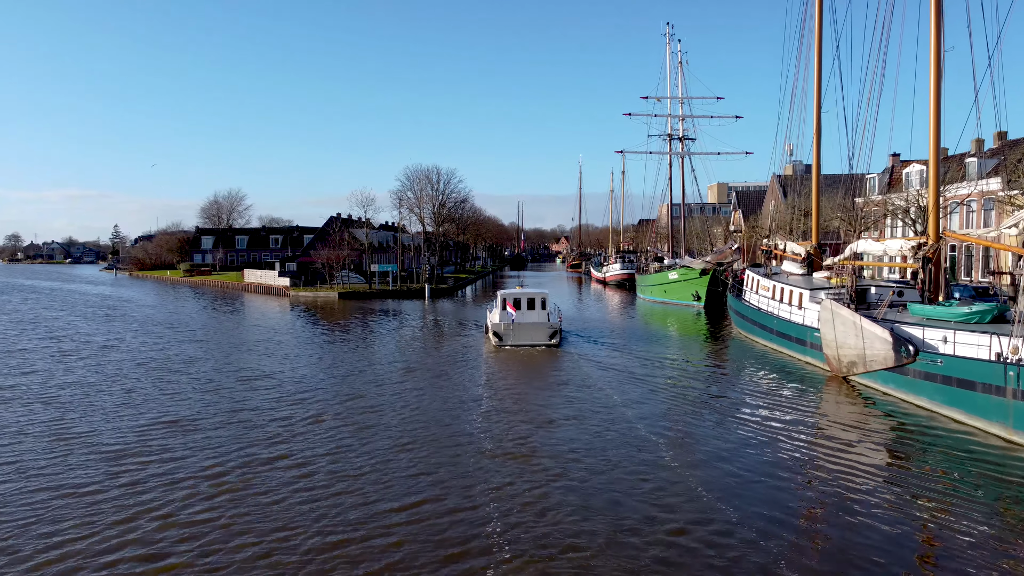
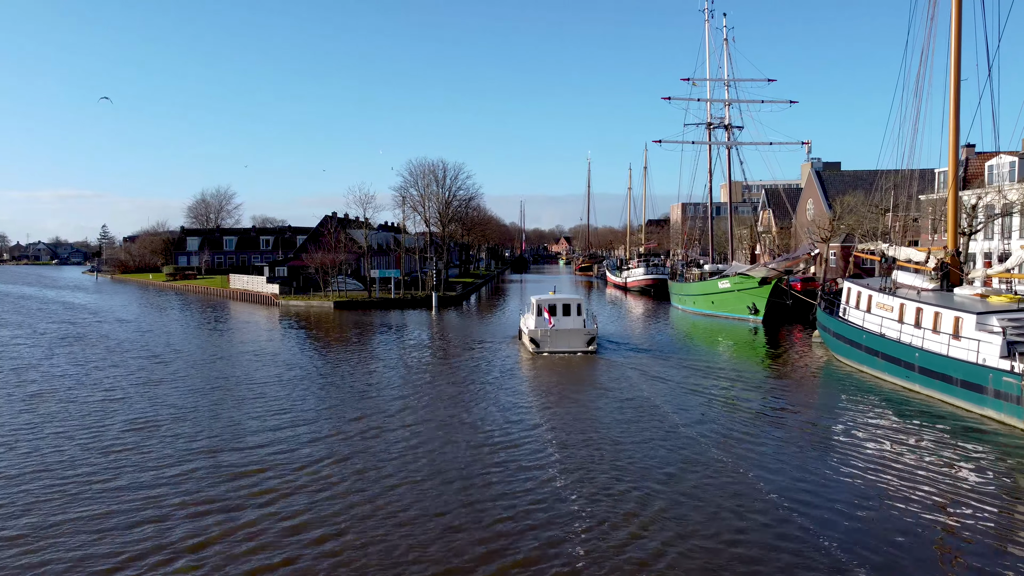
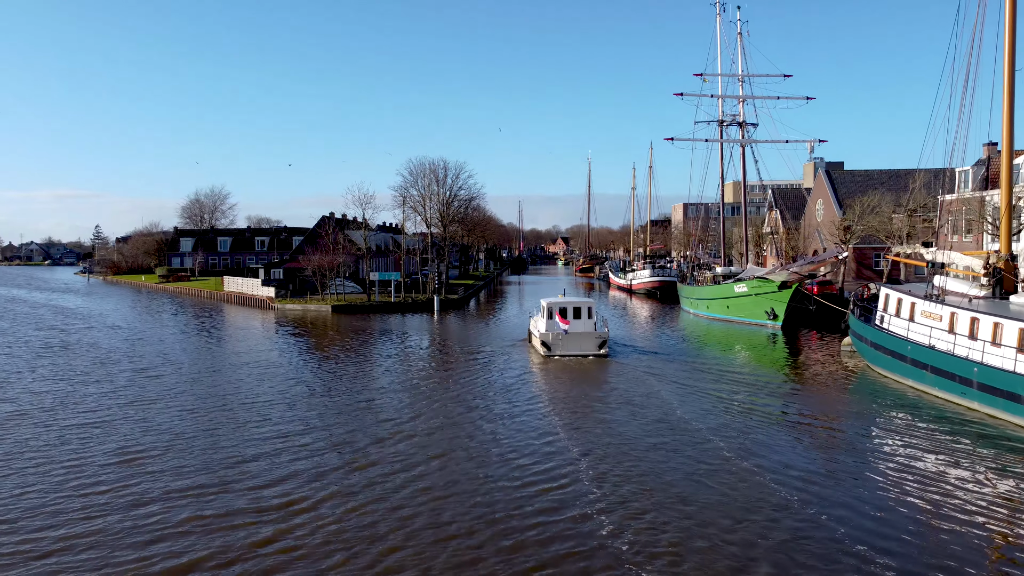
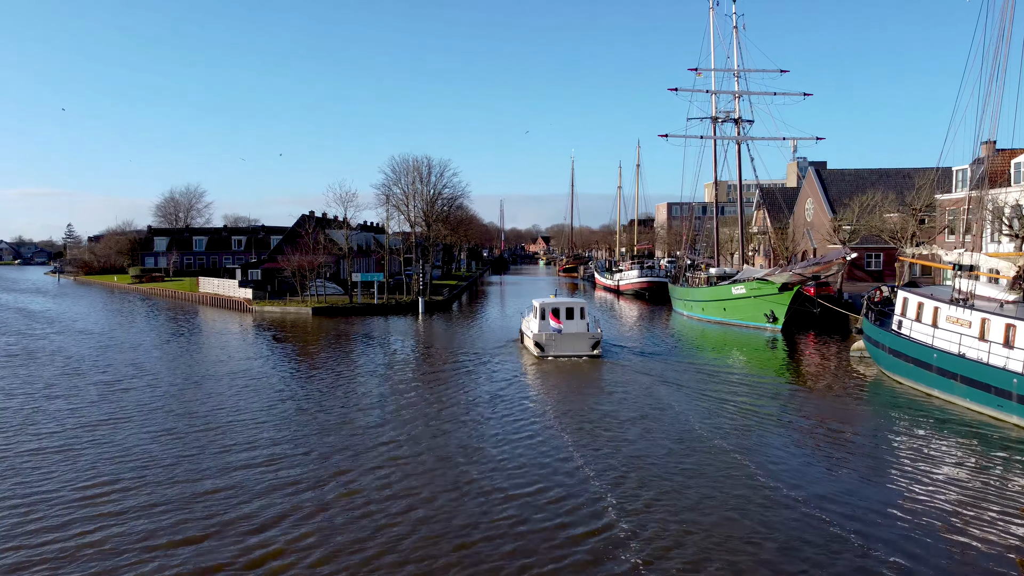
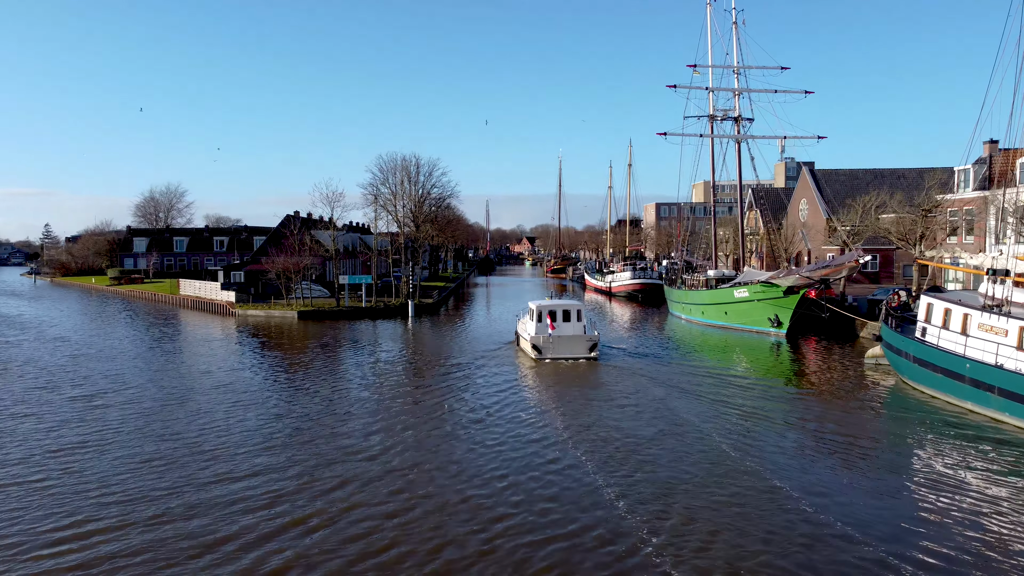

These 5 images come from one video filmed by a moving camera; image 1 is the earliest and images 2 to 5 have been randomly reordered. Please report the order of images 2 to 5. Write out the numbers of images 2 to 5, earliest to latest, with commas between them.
2, 3, 4, 5
